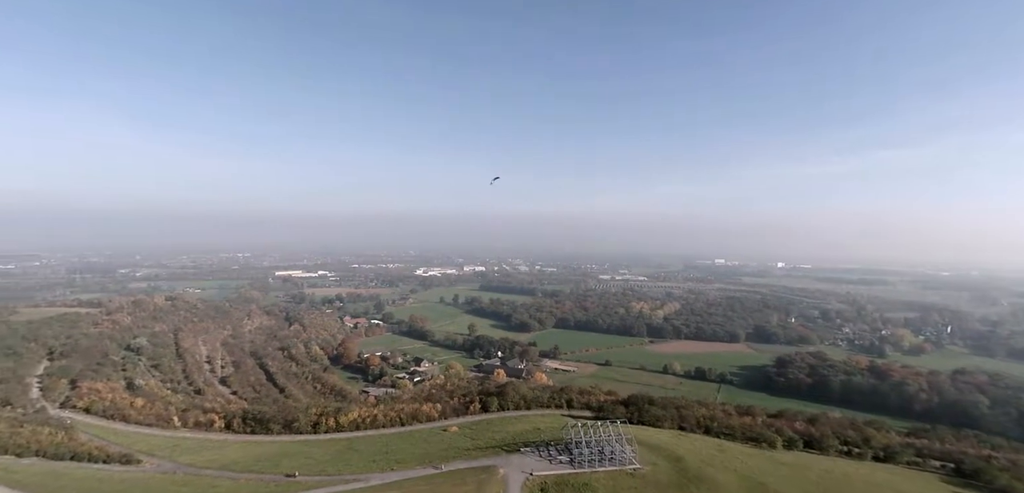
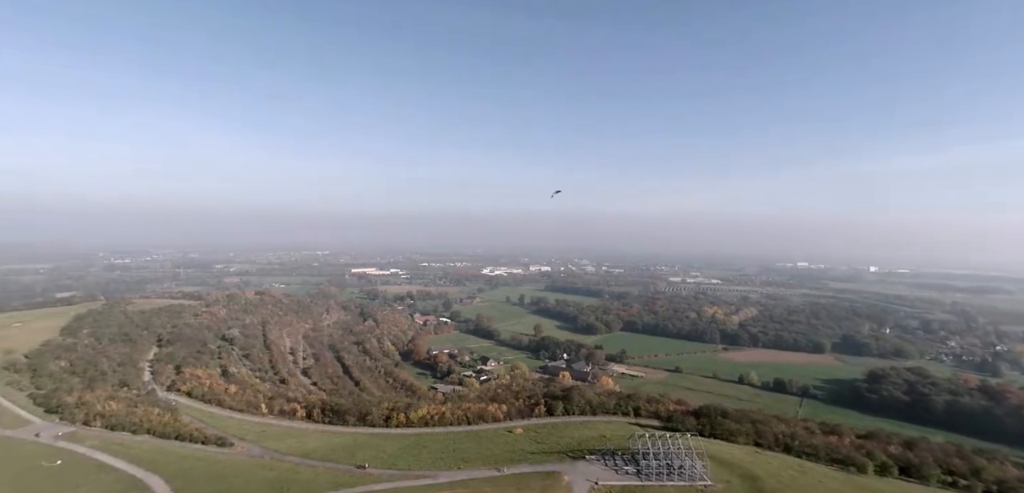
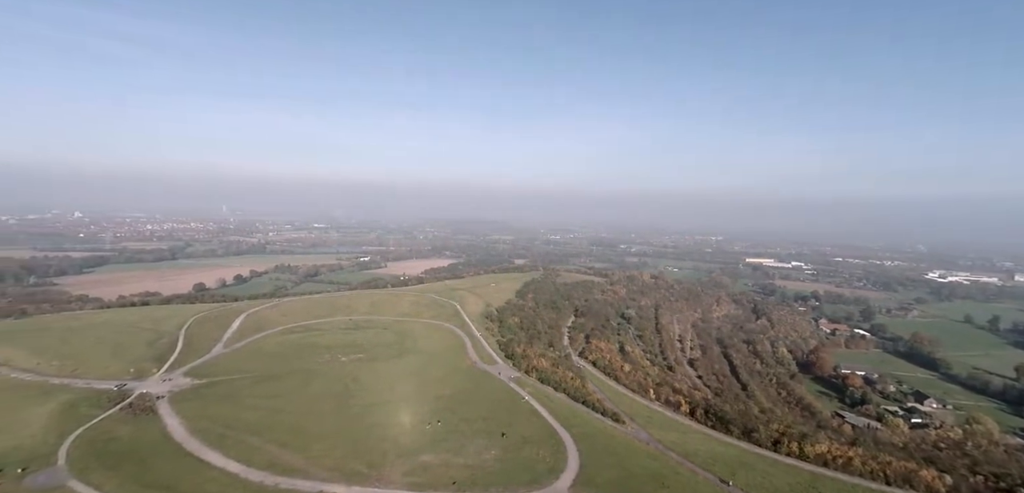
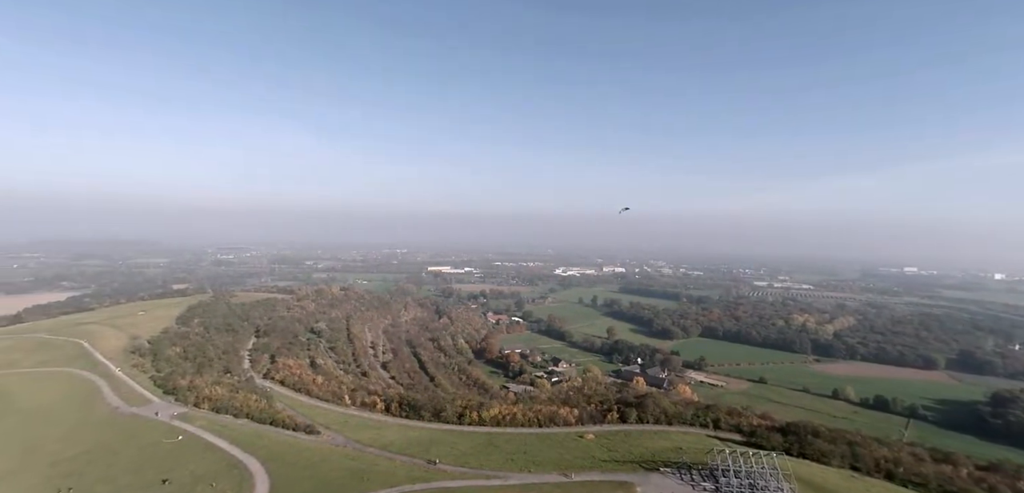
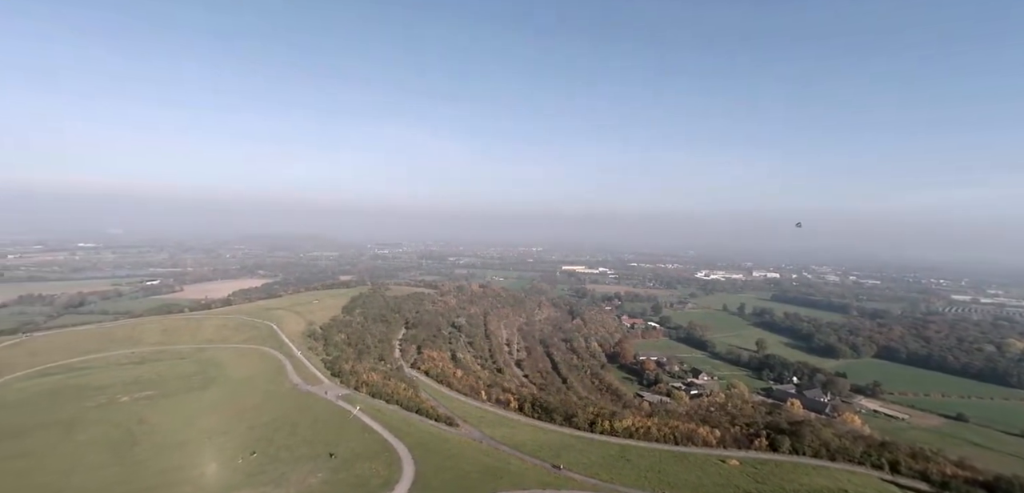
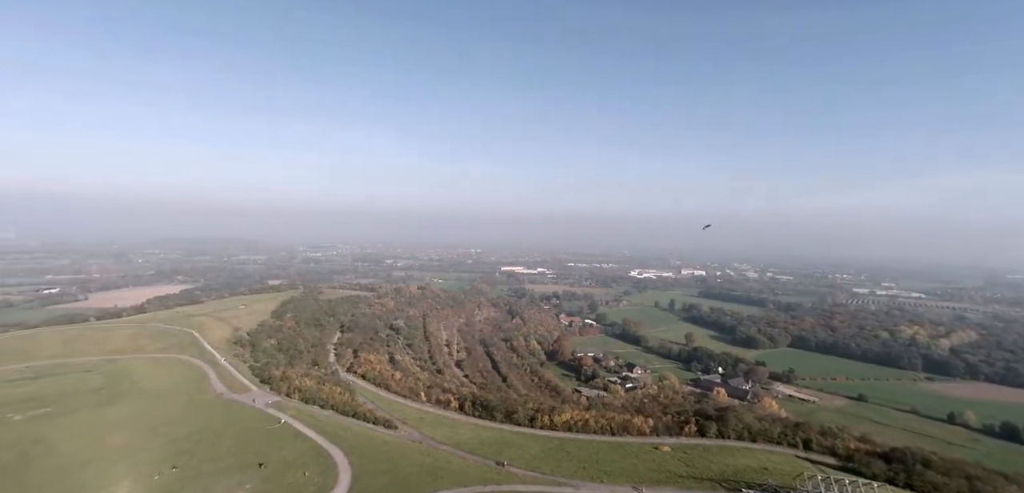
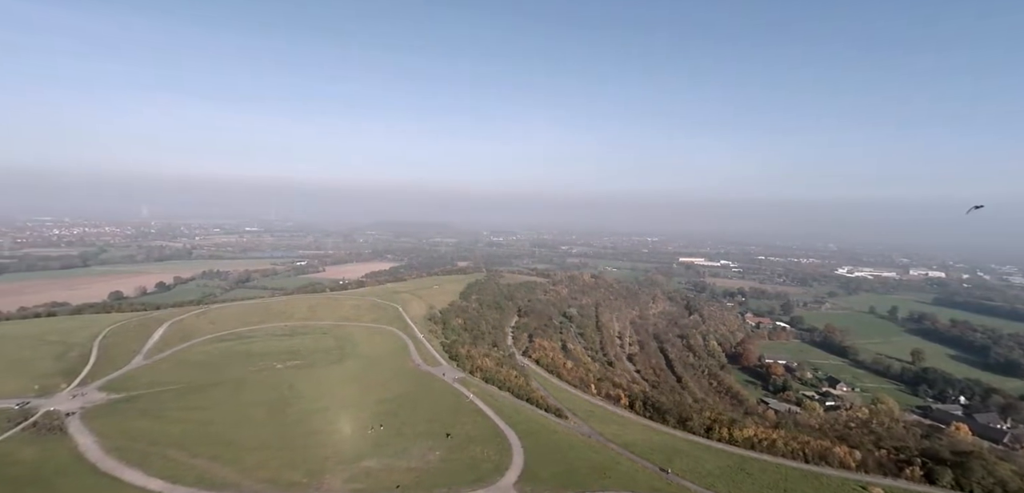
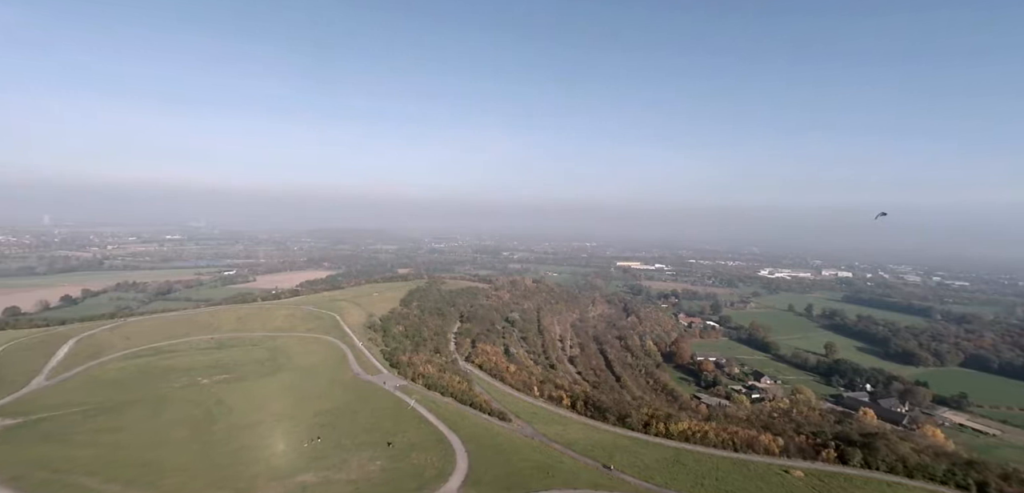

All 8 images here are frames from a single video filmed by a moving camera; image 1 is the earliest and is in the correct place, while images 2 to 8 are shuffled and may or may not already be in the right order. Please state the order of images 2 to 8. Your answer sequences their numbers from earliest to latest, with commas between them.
2, 4, 6, 5, 8, 7, 3
